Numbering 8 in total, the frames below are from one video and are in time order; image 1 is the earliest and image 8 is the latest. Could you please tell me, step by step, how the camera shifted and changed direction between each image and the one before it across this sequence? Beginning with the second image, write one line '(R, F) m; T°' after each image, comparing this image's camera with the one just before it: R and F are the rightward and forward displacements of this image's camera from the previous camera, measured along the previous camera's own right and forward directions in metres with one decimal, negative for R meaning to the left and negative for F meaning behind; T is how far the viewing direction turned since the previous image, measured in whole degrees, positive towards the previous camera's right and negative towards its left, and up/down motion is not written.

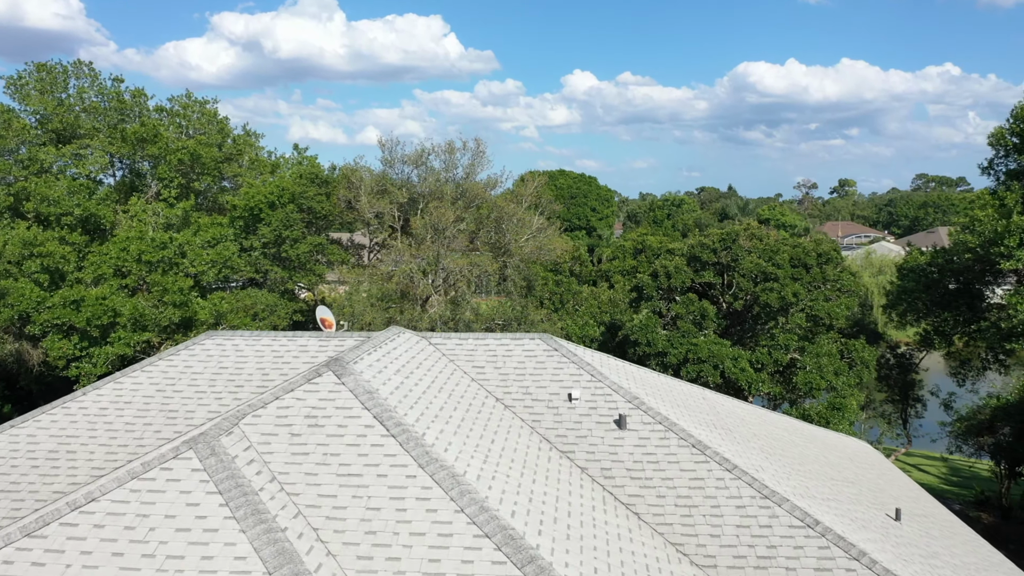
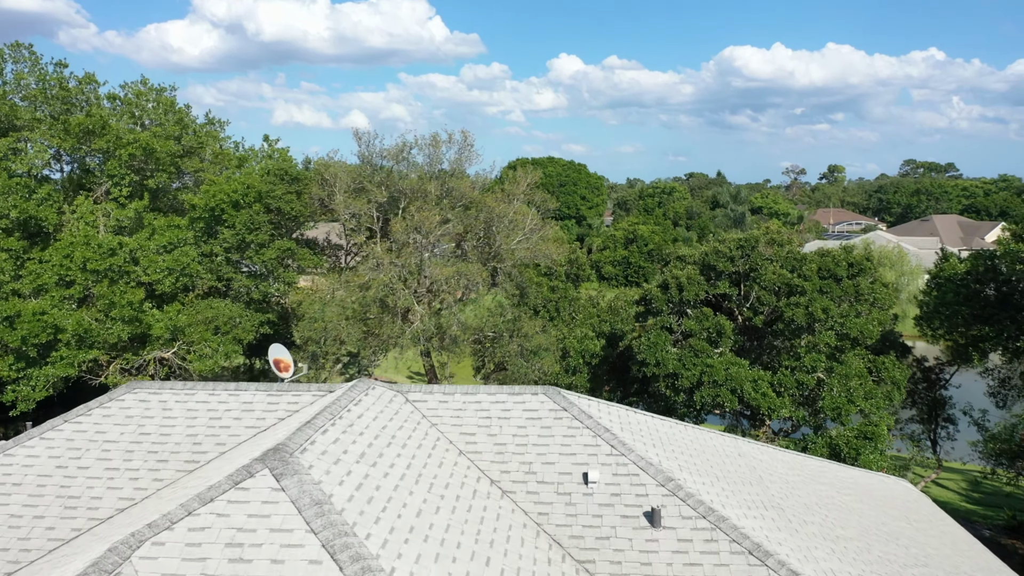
(-0.1, +1.9) m; +1°
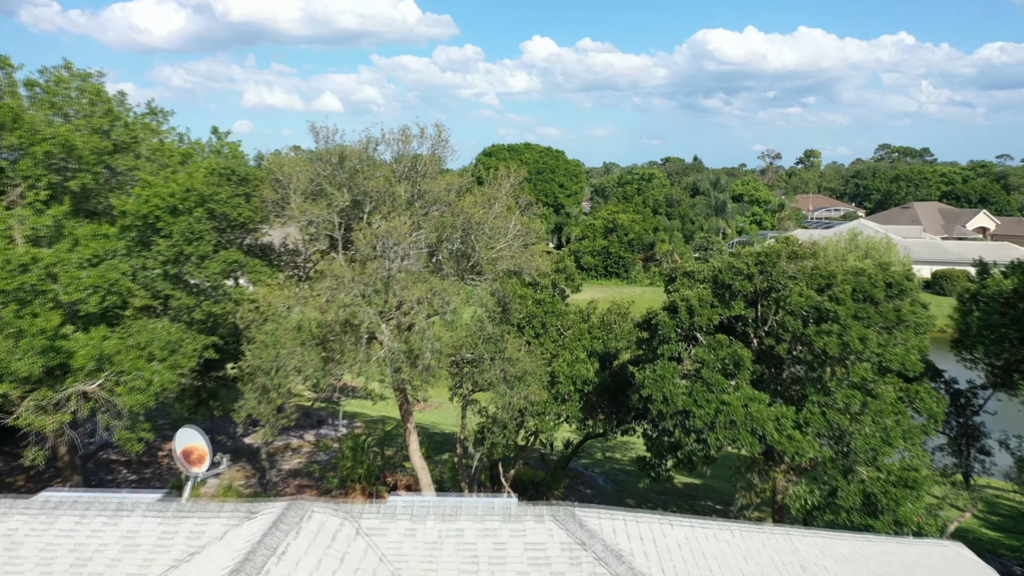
(-0.1, +2.2) m; +2°
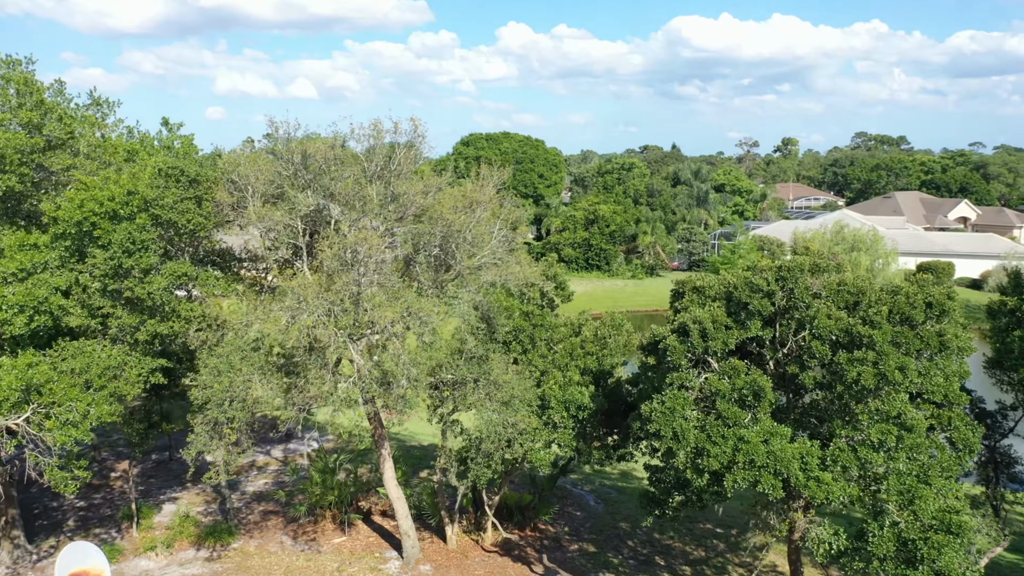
(-0.2, +1.7) m; +2°
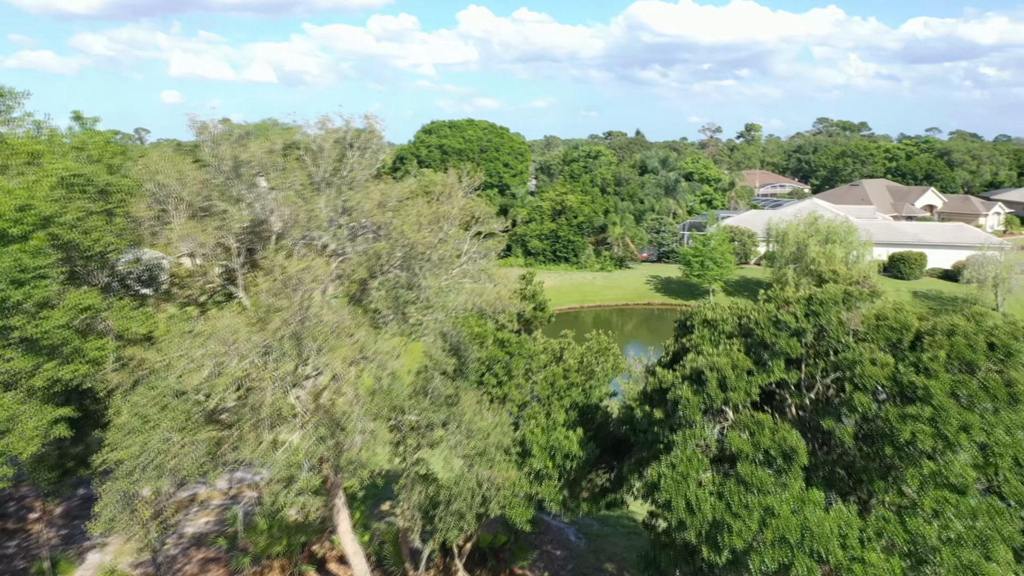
(-0.2, +2.1) m; +3°
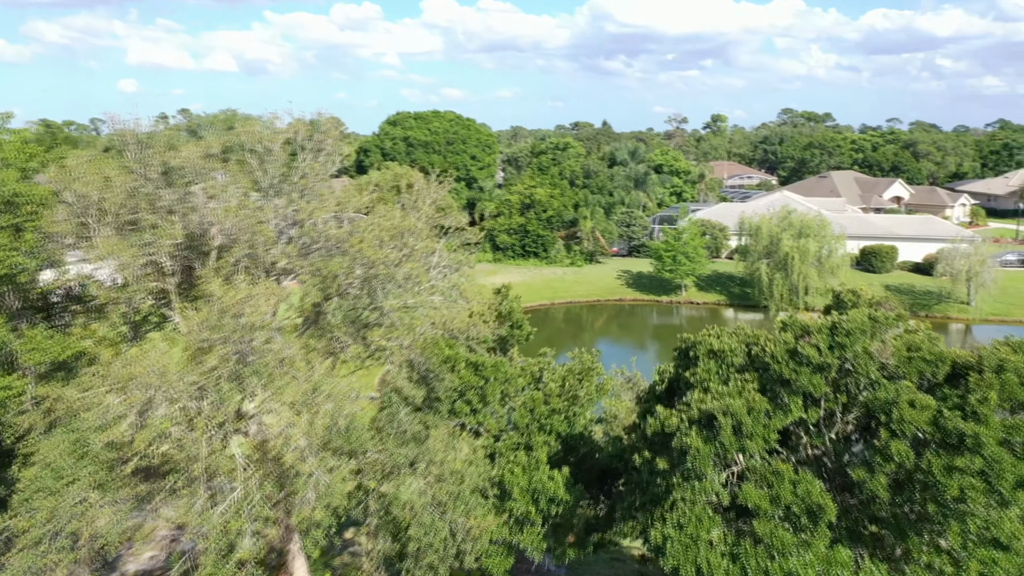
(-0.1, +1.5) m; +2°
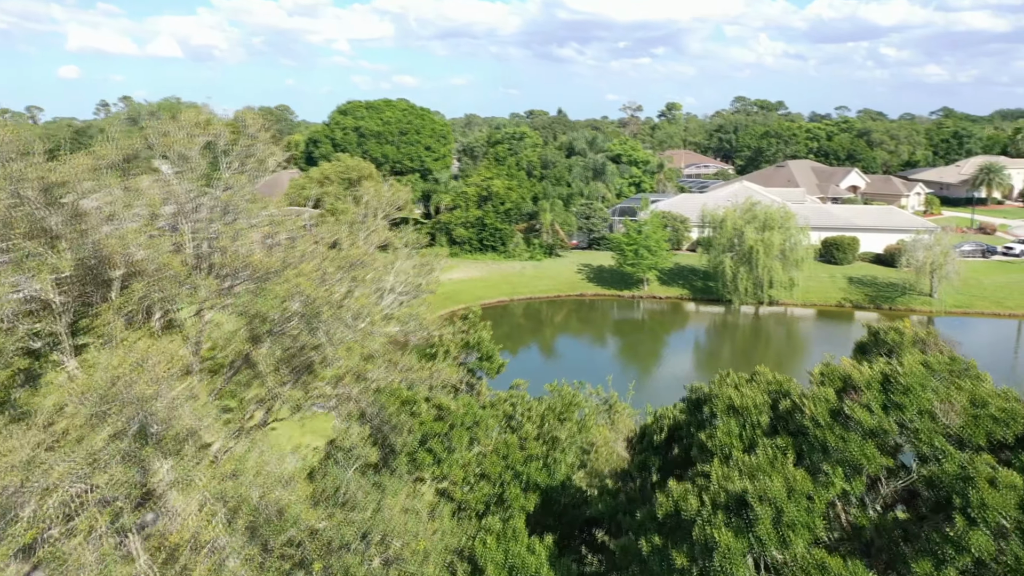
(-0.2, +1.9) m; +3°
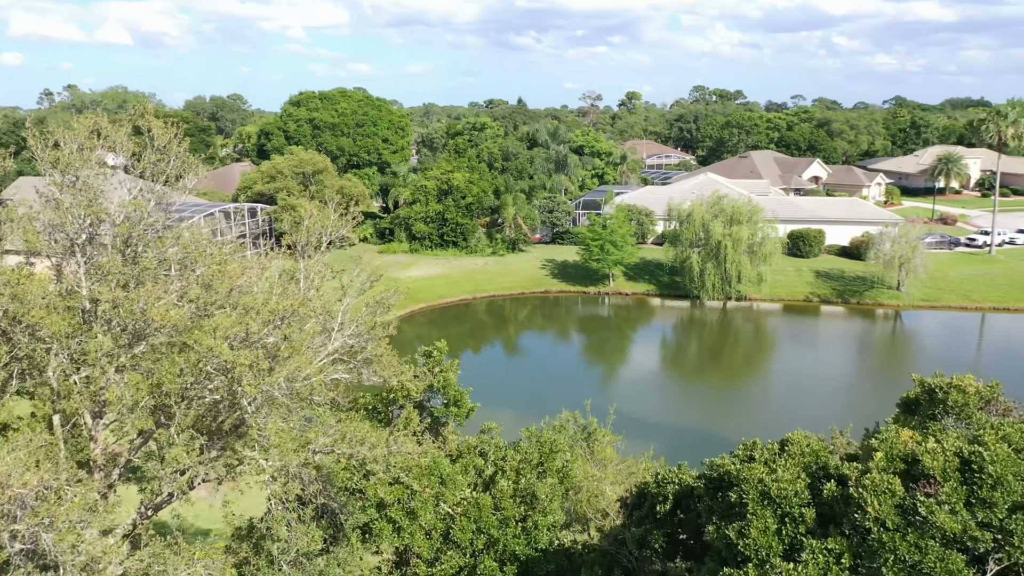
(-0.1, +1.7) m; +3°
